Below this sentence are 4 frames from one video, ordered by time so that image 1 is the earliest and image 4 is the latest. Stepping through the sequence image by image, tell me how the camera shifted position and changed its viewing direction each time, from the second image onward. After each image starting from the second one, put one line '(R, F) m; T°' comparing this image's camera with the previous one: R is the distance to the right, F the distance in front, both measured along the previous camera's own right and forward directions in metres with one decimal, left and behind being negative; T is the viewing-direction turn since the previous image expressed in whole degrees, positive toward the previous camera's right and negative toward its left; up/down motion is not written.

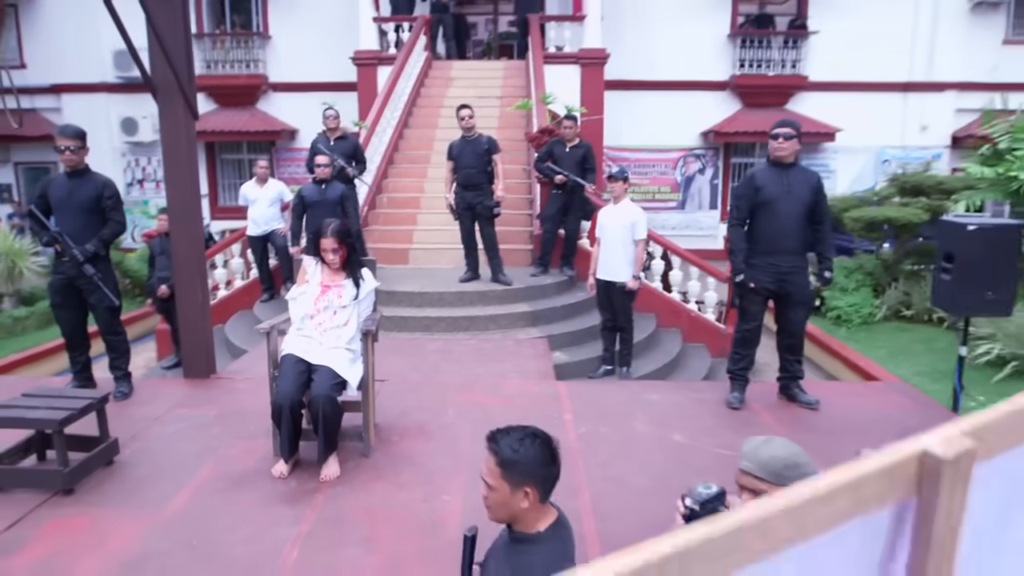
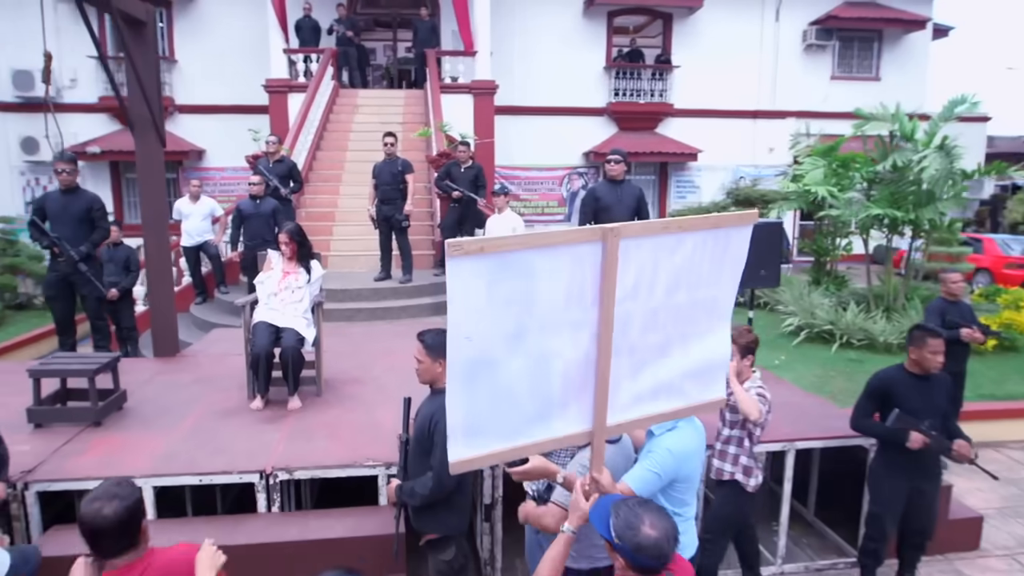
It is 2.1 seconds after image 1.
(-0.1, -1.4) m; +8°
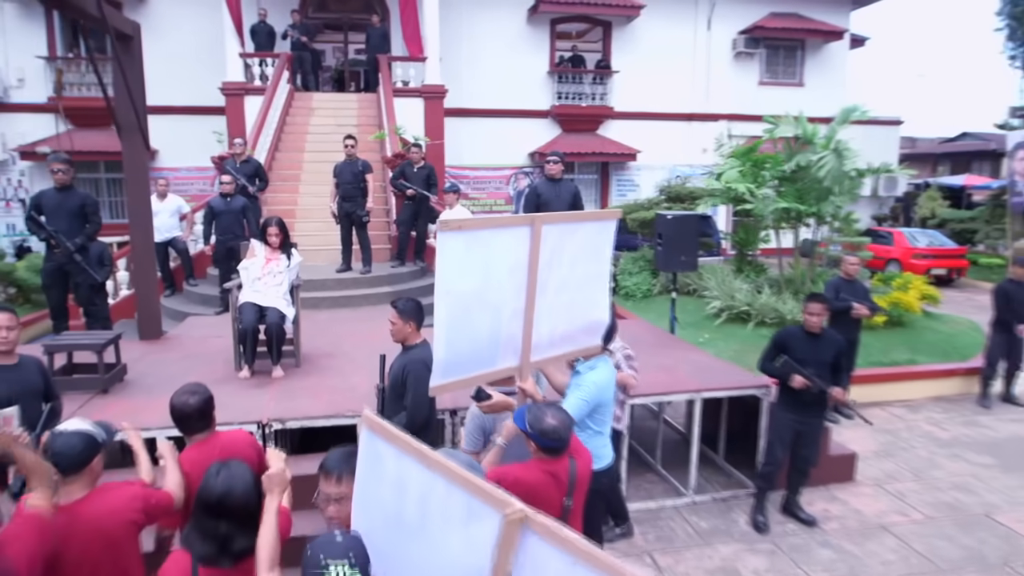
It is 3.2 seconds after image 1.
(0.0, -0.8) m; +4°
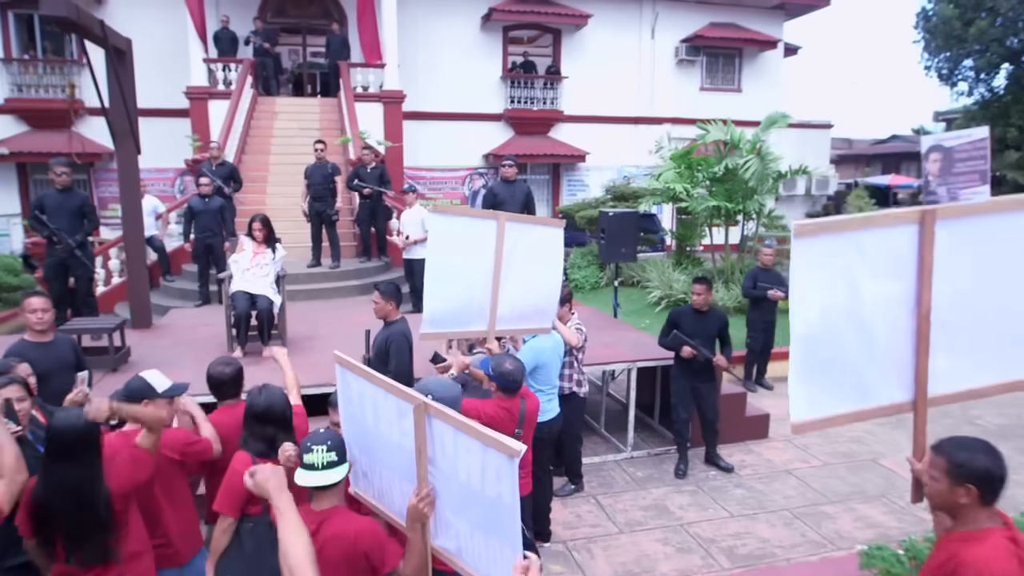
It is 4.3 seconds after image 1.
(-0.1, -0.8) m; +4°
